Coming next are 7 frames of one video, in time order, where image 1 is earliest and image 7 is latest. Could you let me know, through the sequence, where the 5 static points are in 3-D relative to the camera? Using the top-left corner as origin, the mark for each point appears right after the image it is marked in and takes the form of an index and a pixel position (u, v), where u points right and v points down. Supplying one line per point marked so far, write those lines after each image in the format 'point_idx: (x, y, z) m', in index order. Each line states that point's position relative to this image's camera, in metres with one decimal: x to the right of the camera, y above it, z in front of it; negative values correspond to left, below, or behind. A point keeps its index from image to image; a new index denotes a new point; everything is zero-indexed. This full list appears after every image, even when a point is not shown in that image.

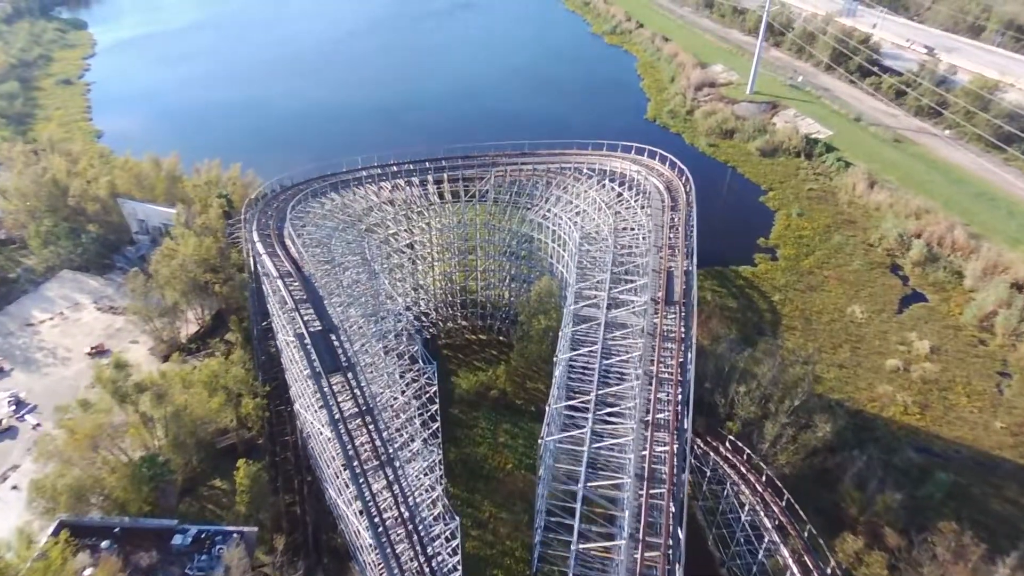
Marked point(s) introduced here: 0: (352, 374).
0: (-4.9, -2.7, +19.4) m
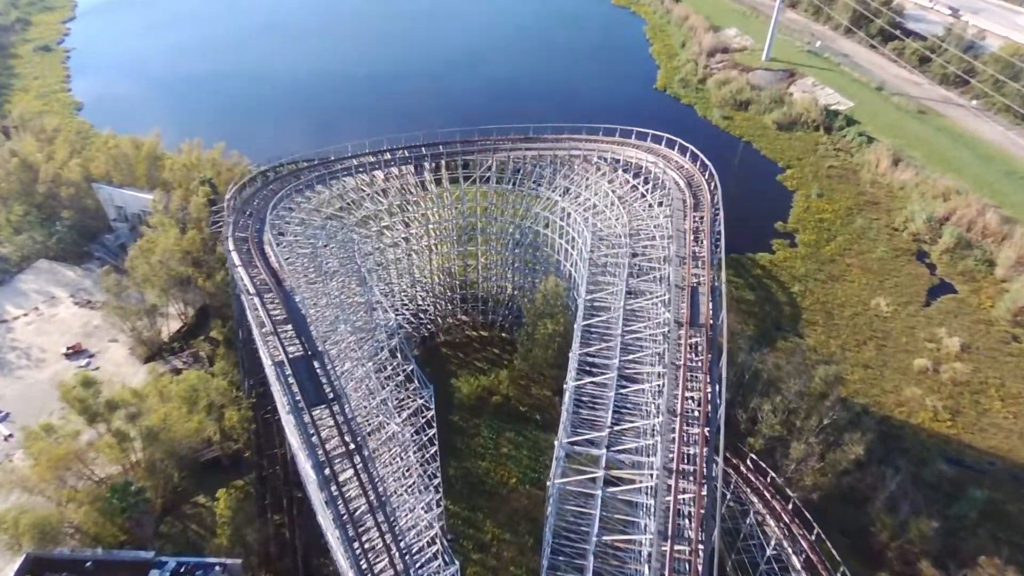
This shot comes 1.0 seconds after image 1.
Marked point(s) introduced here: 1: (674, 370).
0: (-4.8, -3.3, +17.4) m
1: (+4.5, -2.3, +17.4) m
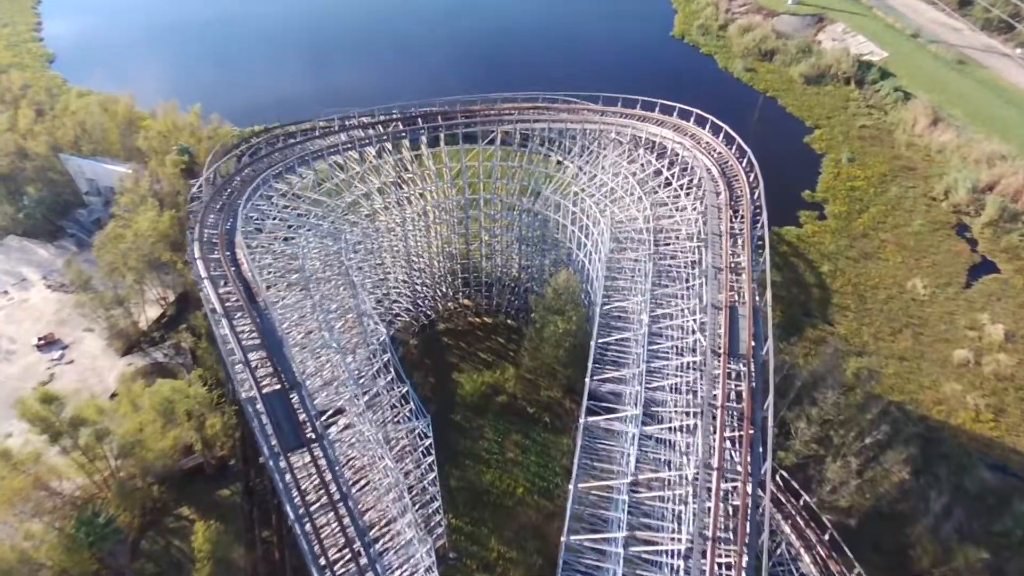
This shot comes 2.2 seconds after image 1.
0: (-4.6, -3.8, +15.2) m
1: (+4.7, -2.9, +15.1) m
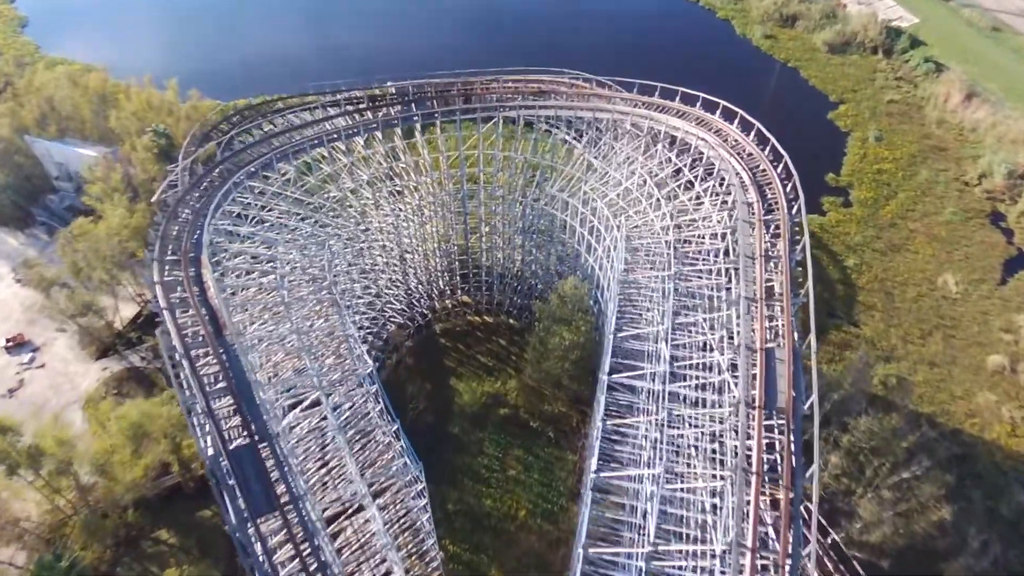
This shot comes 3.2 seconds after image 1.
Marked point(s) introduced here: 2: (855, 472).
0: (-4.6, -4.7, +13.3) m
1: (+4.8, -3.8, +13.2) m
2: (+10.5, -5.6, +19.3) m
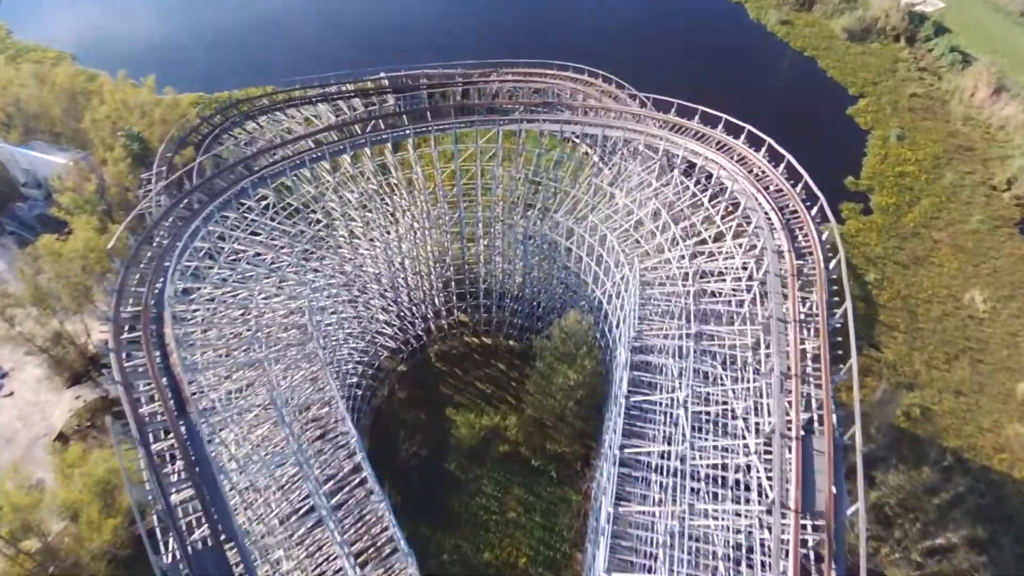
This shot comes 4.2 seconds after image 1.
0: (-4.6, -6.2, +11.8) m
1: (+4.8, -5.3, +11.6) m
2: (+10.5, -6.9, +17.9) m
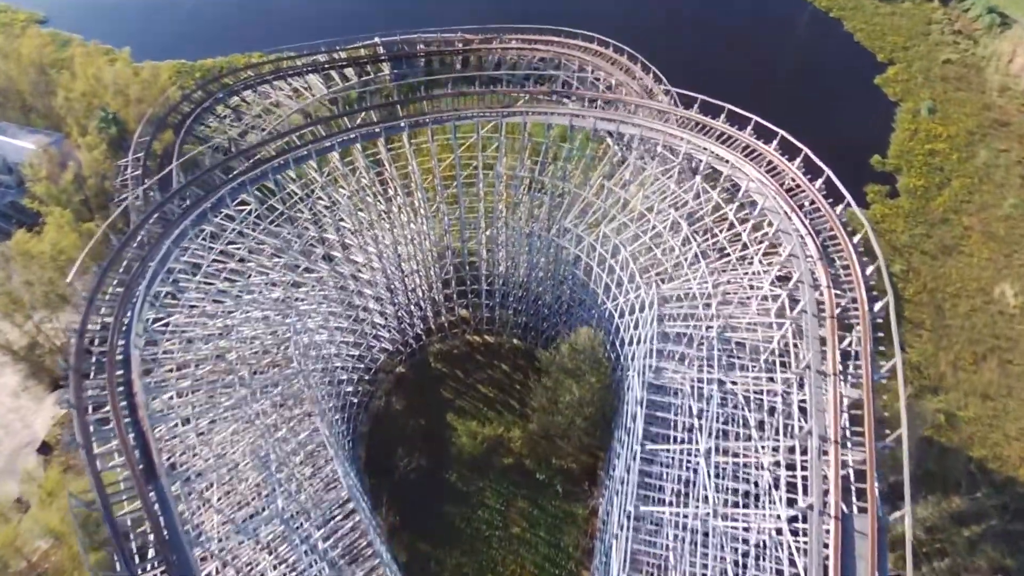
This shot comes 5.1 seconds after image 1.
0: (-4.5, -7.2, +10.9) m
1: (+4.9, -6.3, +10.6) m
2: (+10.6, -7.4, +16.9) m
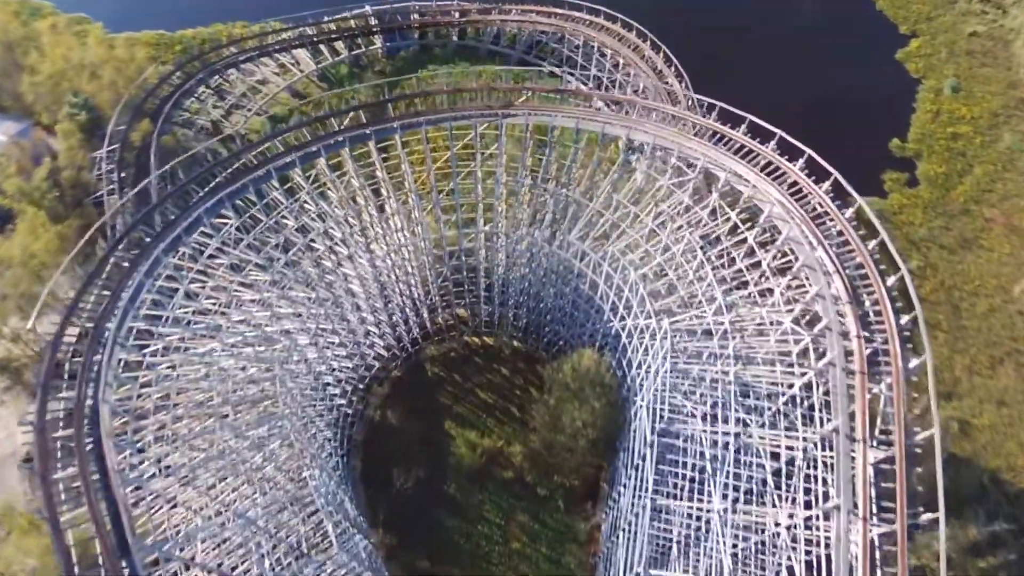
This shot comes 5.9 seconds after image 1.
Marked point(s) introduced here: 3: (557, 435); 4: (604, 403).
0: (-4.4, -8.2, +10.3) m
1: (+4.9, -7.4, +10.0) m
2: (+10.6, -8.0, +16.4) m
3: (+1.5, -4.4, +19.1) m
4: (+2.7, -3.3, +18.3) m
